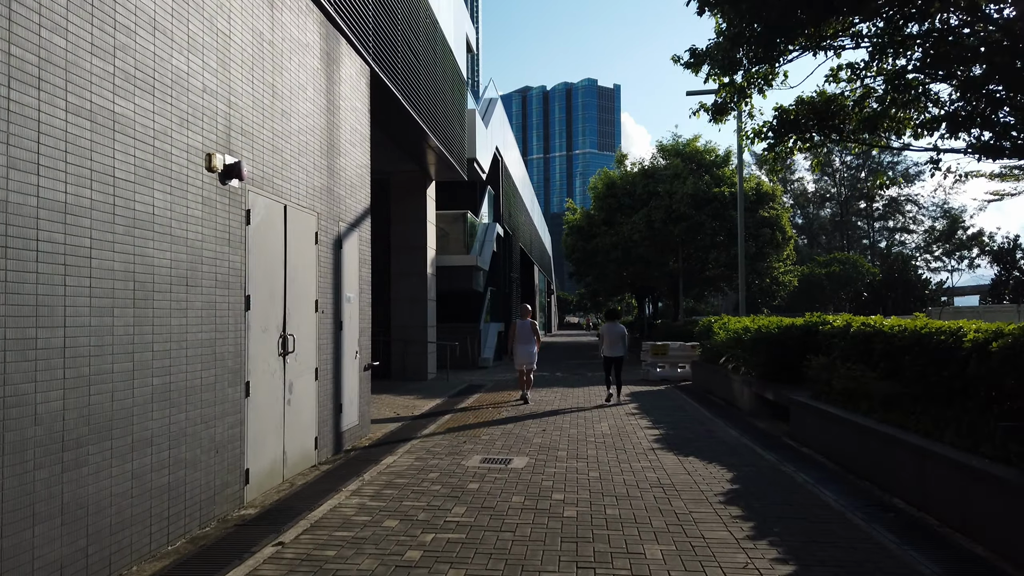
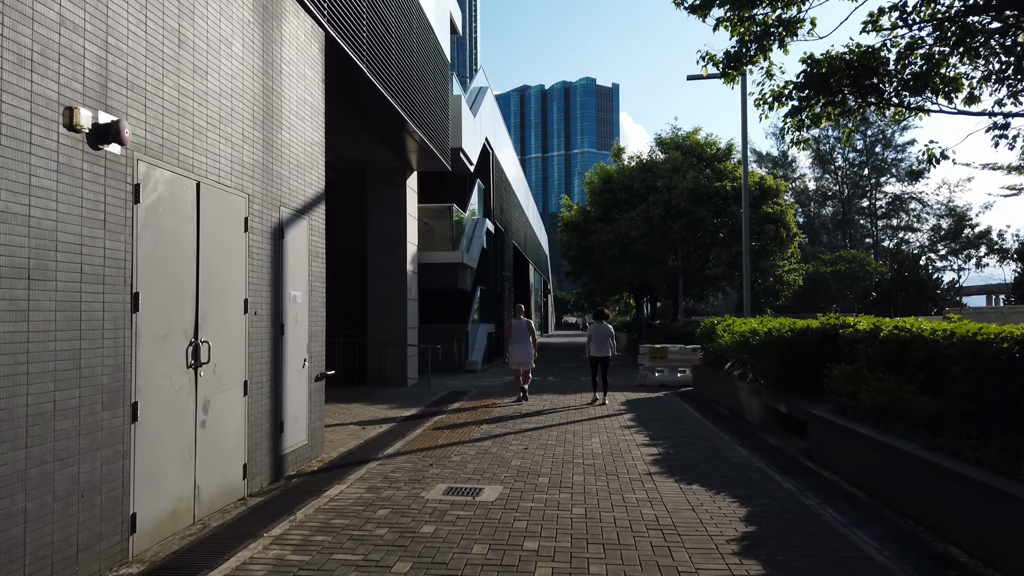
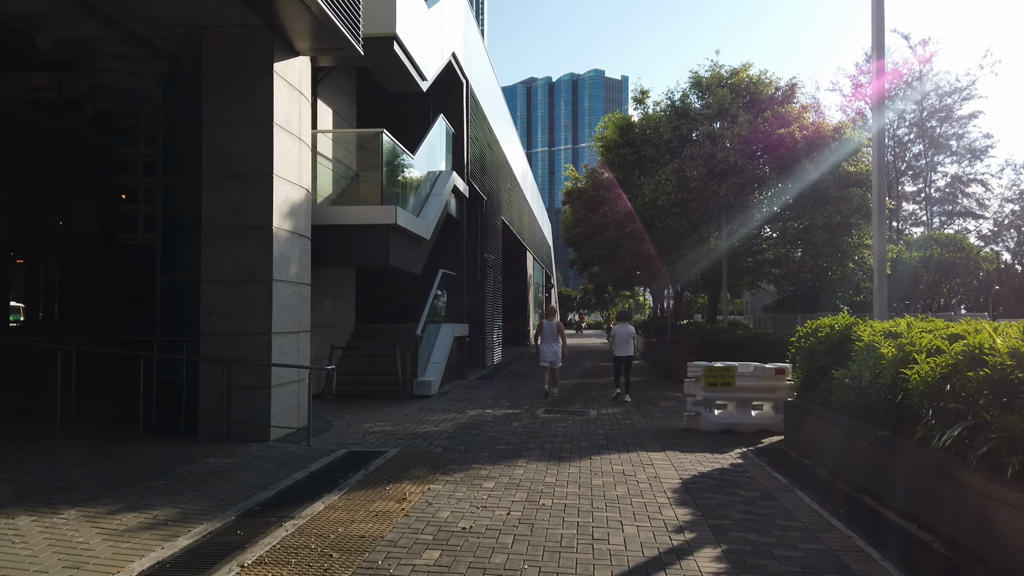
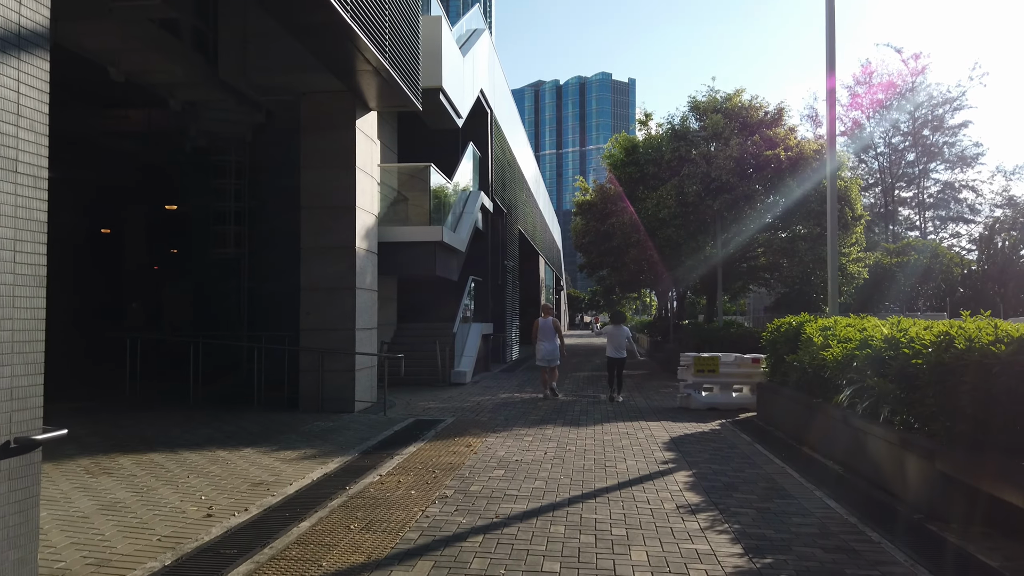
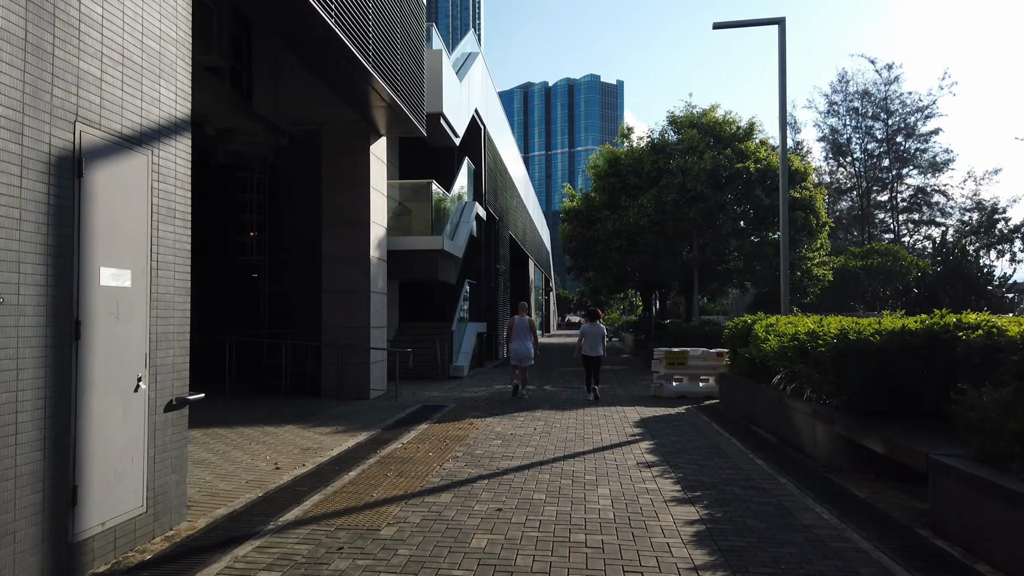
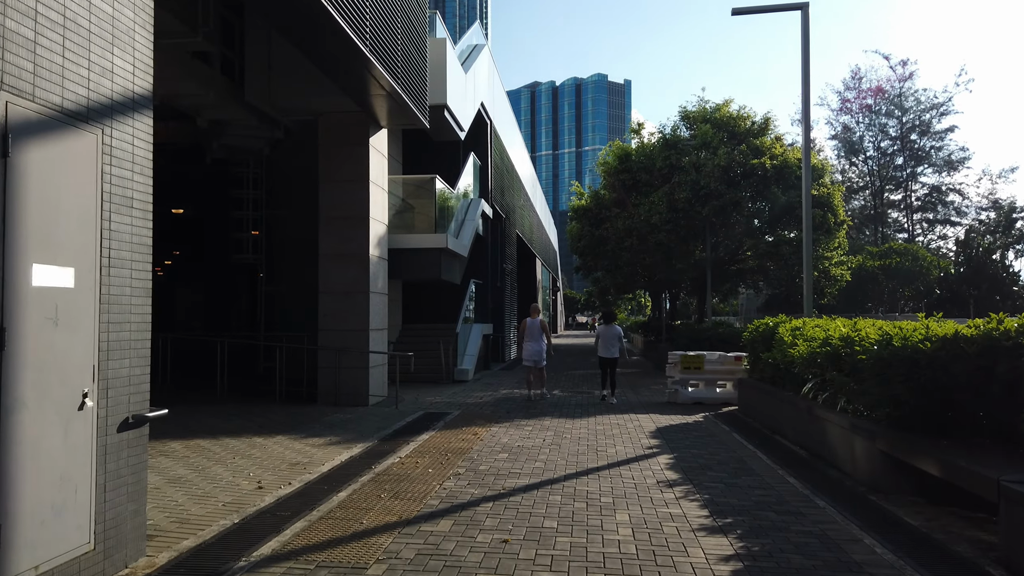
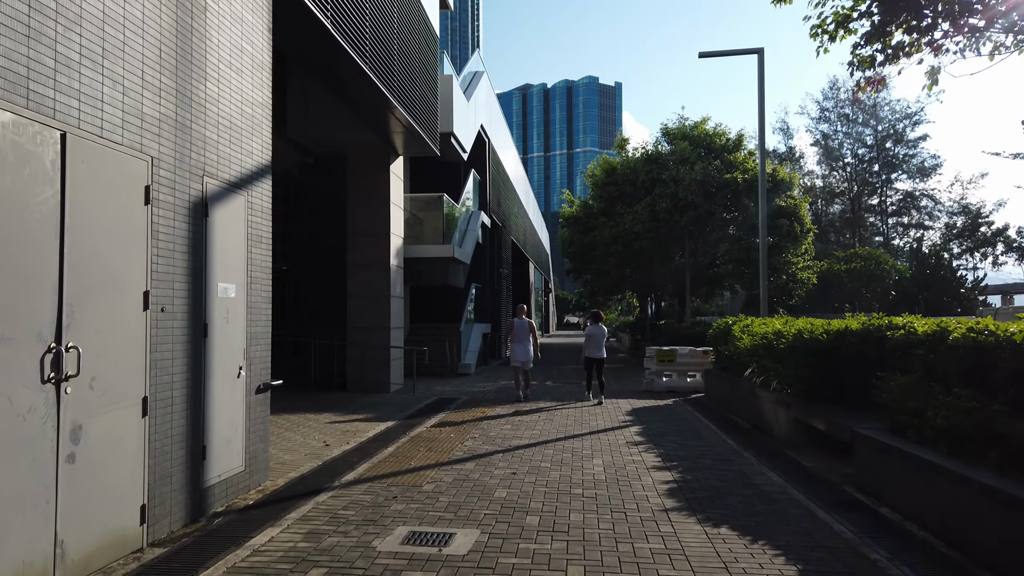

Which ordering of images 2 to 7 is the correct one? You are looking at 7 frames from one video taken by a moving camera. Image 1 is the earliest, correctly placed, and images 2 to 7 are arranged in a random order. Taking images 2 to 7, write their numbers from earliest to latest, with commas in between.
2, 7, 5, 6, 4, 3
